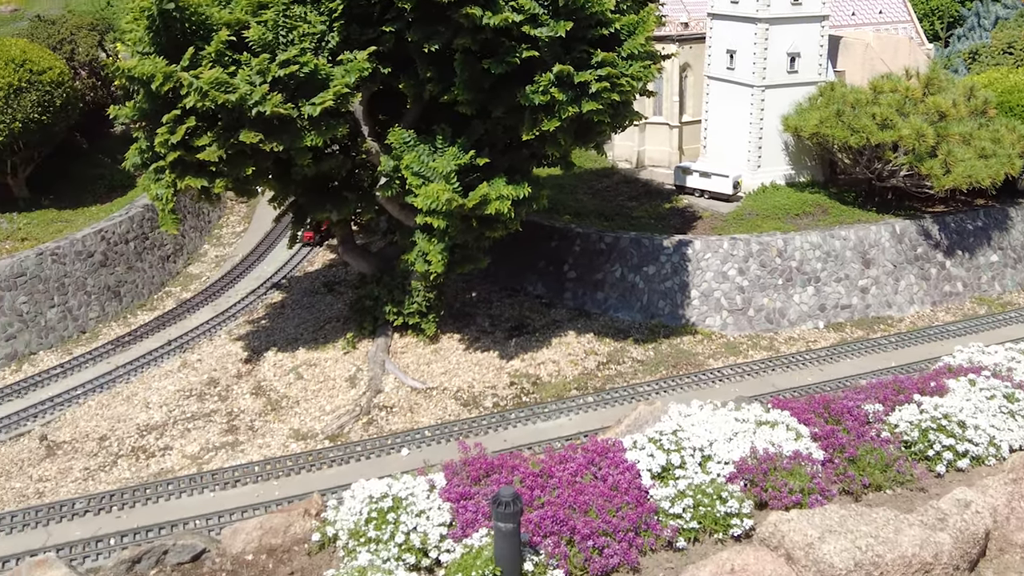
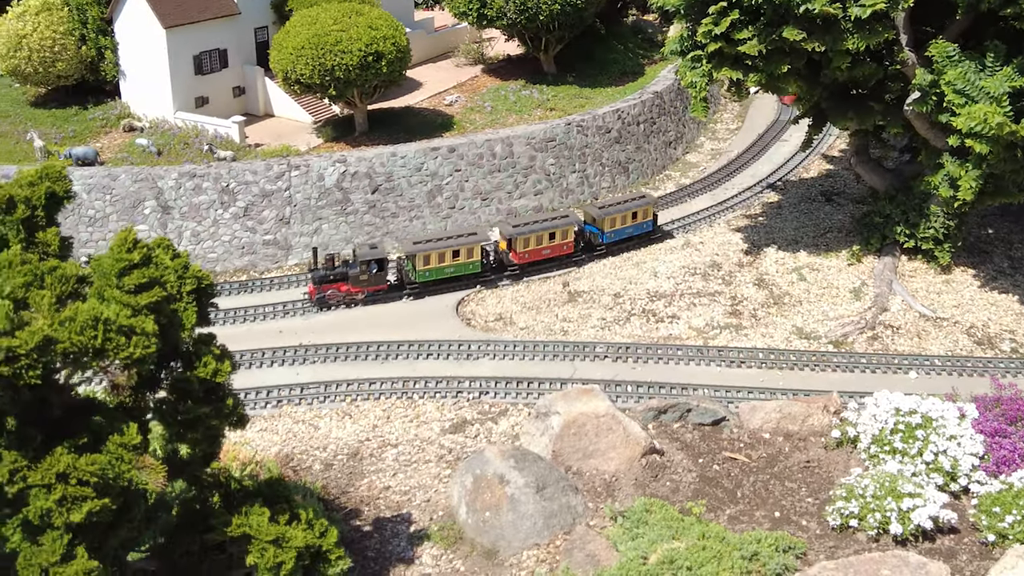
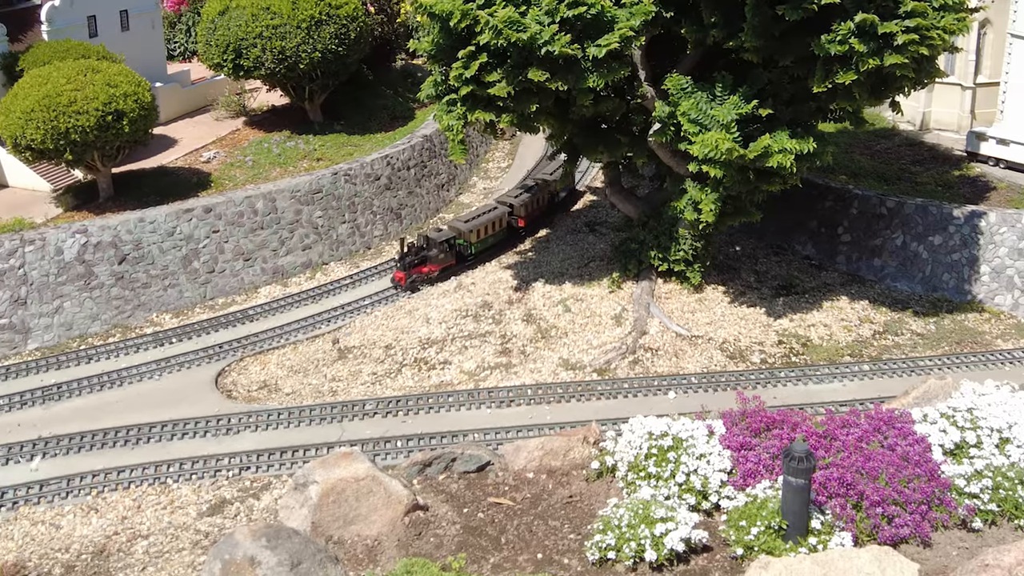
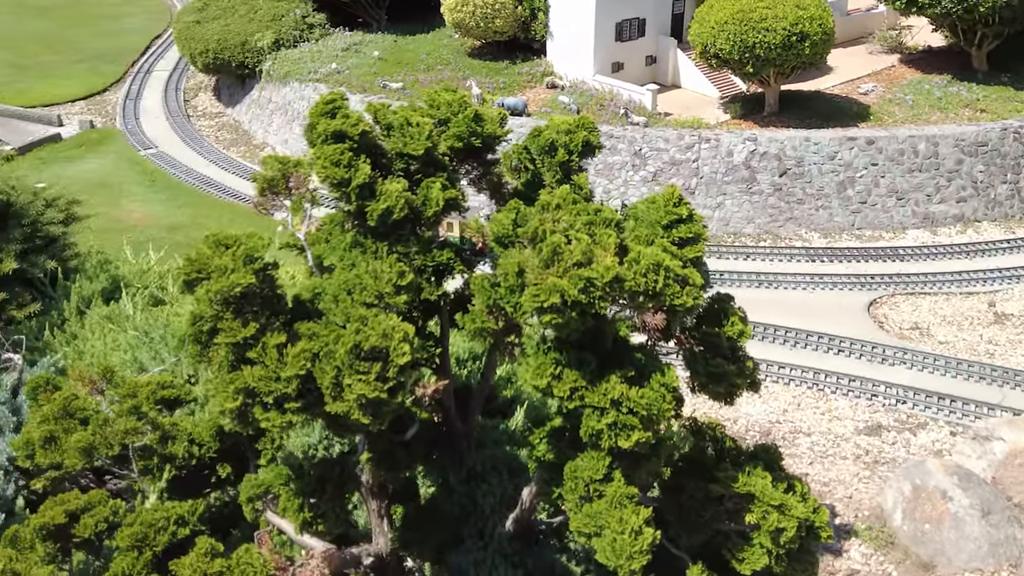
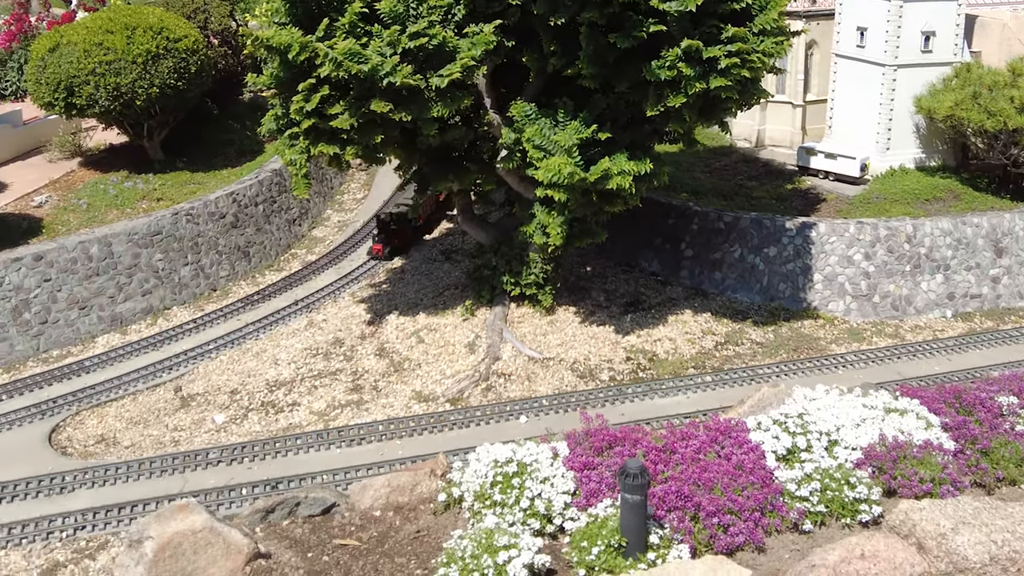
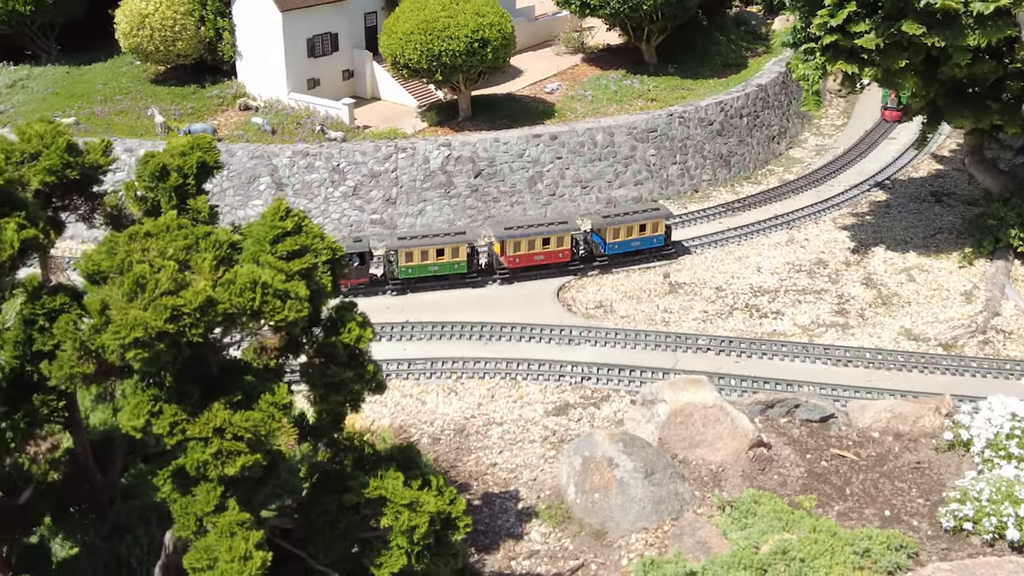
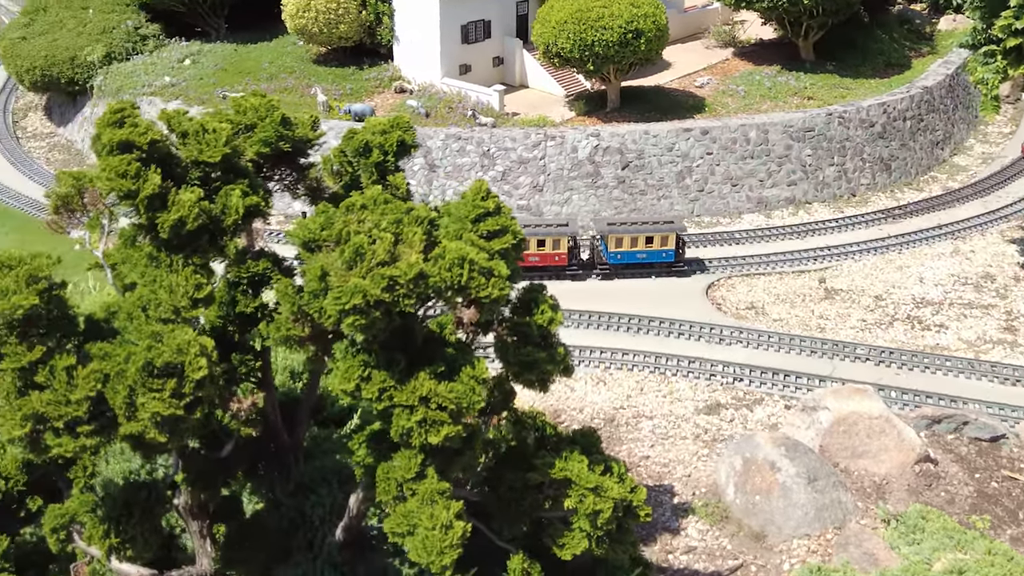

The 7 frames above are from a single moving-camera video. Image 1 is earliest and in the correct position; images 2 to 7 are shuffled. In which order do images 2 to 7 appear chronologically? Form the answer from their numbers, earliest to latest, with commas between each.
5, 3, 2, 6, 7, 4
